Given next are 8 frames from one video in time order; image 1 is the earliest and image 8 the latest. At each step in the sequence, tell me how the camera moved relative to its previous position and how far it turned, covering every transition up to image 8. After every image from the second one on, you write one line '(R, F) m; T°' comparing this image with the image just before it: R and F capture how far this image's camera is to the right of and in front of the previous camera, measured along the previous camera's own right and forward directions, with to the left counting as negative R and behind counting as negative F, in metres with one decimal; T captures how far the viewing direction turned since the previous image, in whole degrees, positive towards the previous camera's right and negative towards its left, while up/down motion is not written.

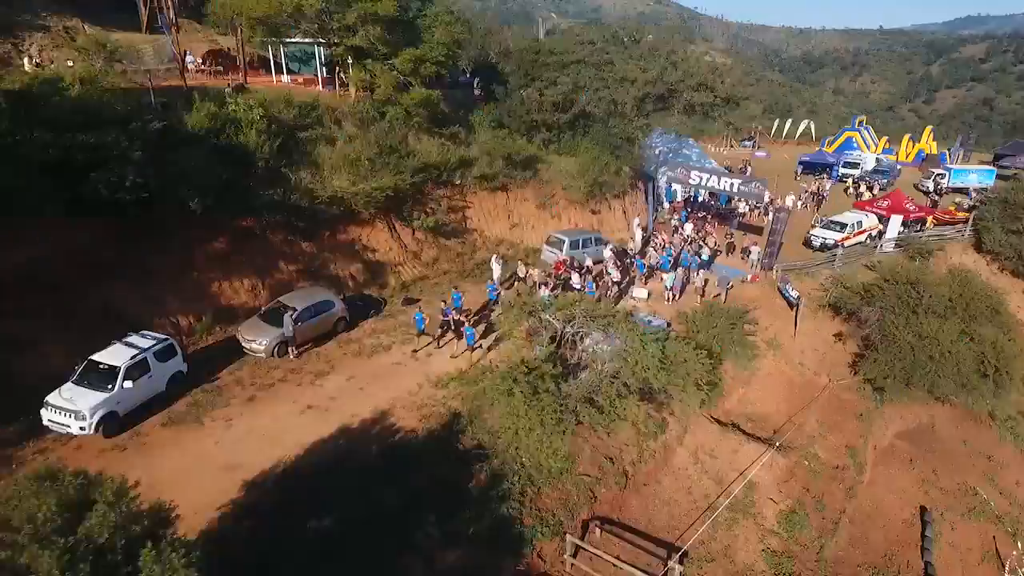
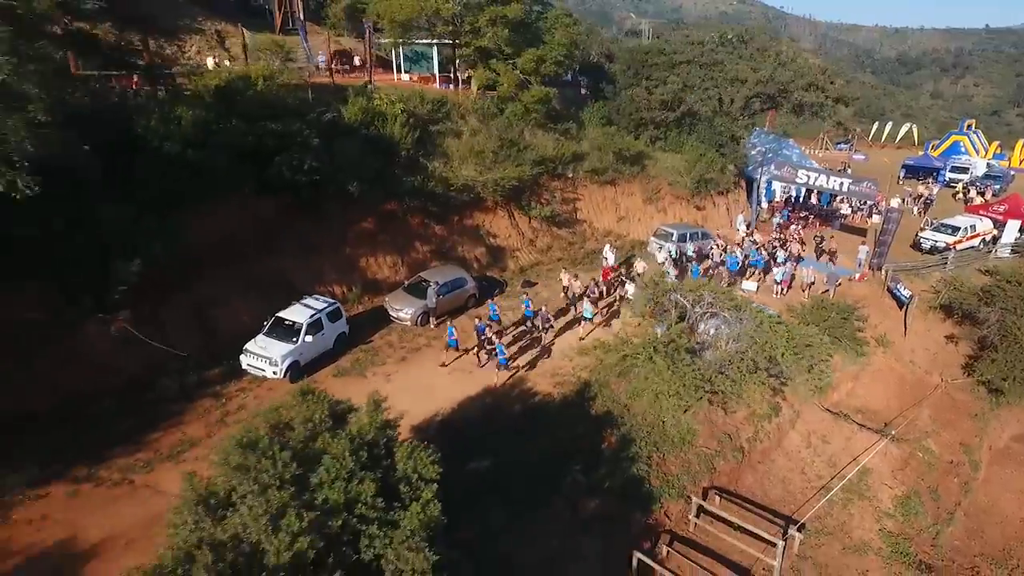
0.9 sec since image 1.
(-1.8, -1.6) m; -6°
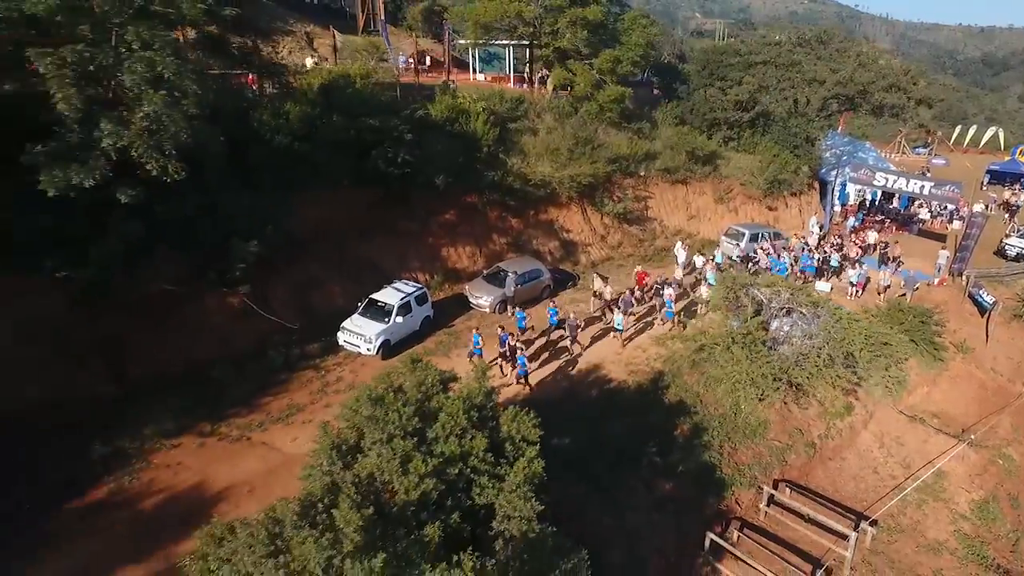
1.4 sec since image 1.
(-0.7, -0.9) m; -5°
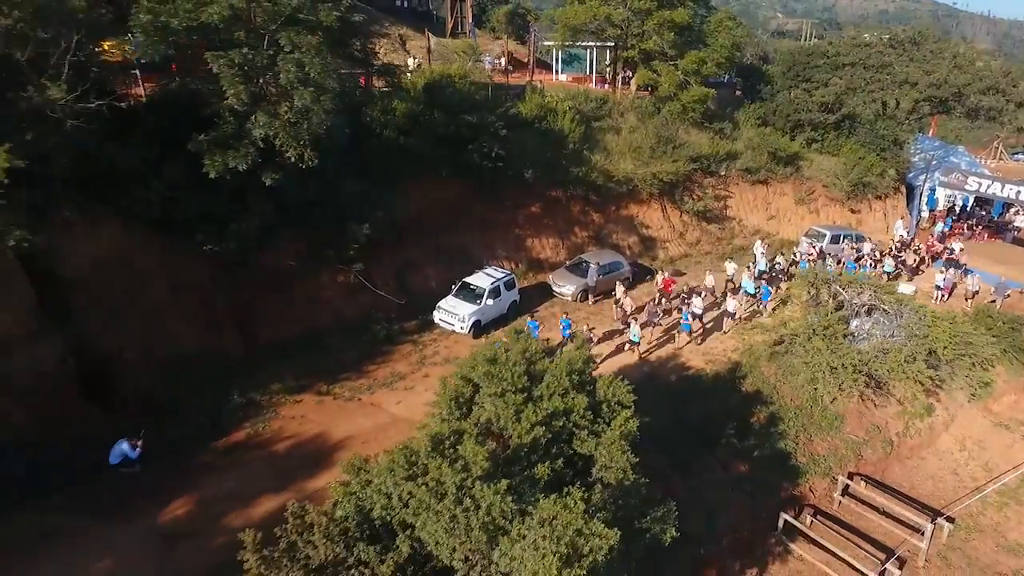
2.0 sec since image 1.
(-0.6, -1.2) m; -6°
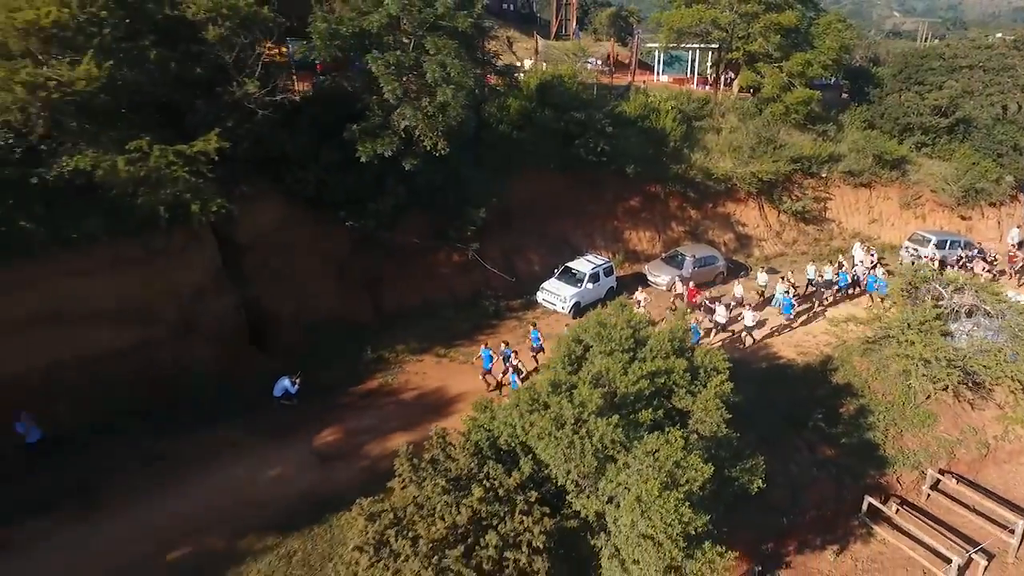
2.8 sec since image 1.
(-0.5, -1.7) m; -7°
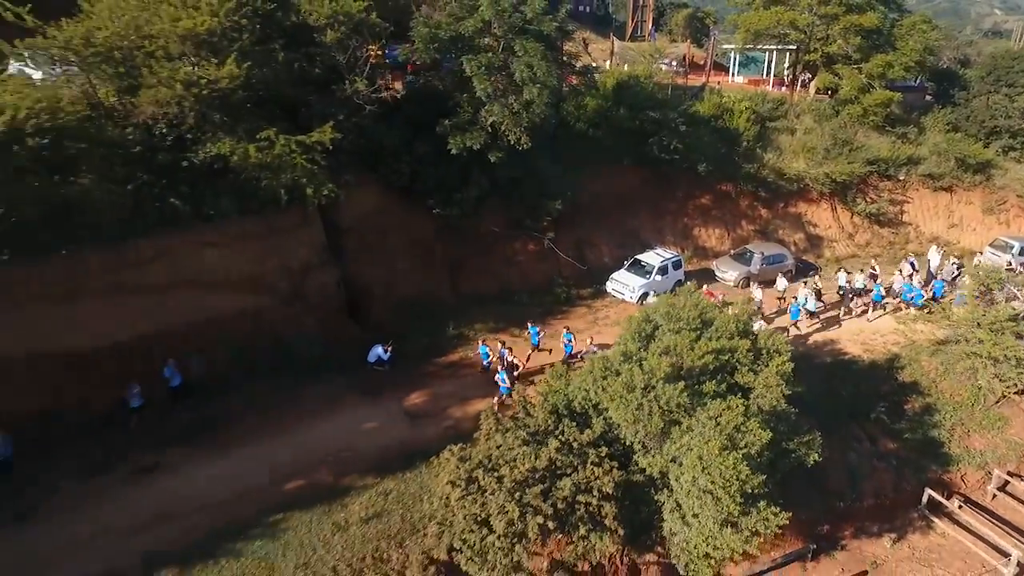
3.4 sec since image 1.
(-0.3, -1.3) m; -6°
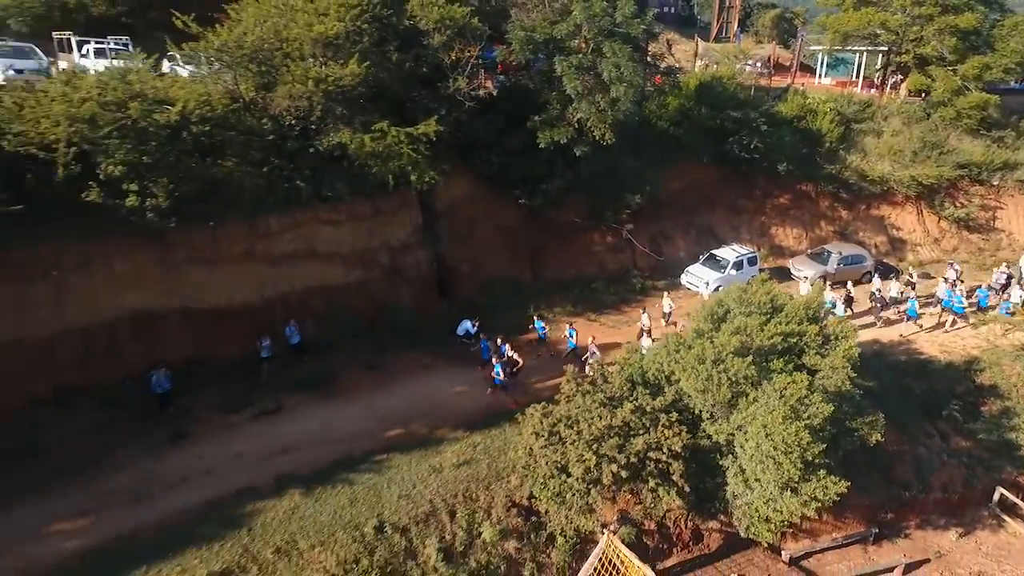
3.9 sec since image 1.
(-0.3, -1.4) m; -6°
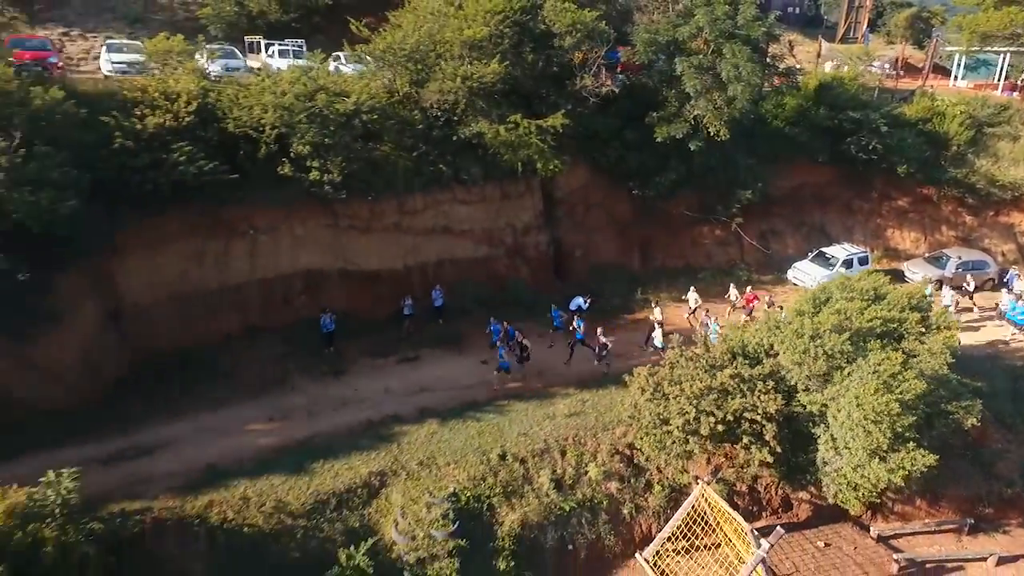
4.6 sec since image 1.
(-0.3, -1.9) m; -9°
